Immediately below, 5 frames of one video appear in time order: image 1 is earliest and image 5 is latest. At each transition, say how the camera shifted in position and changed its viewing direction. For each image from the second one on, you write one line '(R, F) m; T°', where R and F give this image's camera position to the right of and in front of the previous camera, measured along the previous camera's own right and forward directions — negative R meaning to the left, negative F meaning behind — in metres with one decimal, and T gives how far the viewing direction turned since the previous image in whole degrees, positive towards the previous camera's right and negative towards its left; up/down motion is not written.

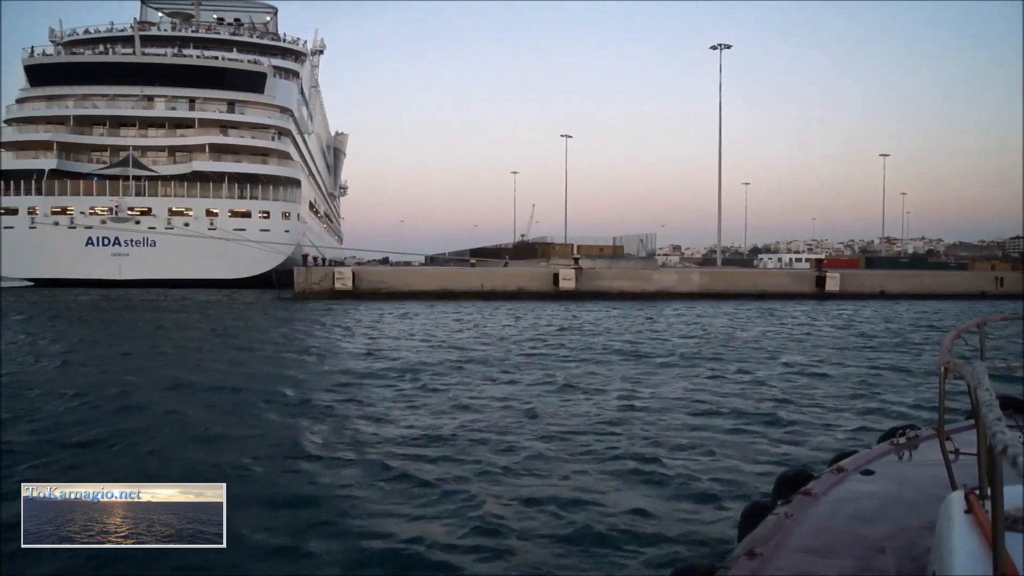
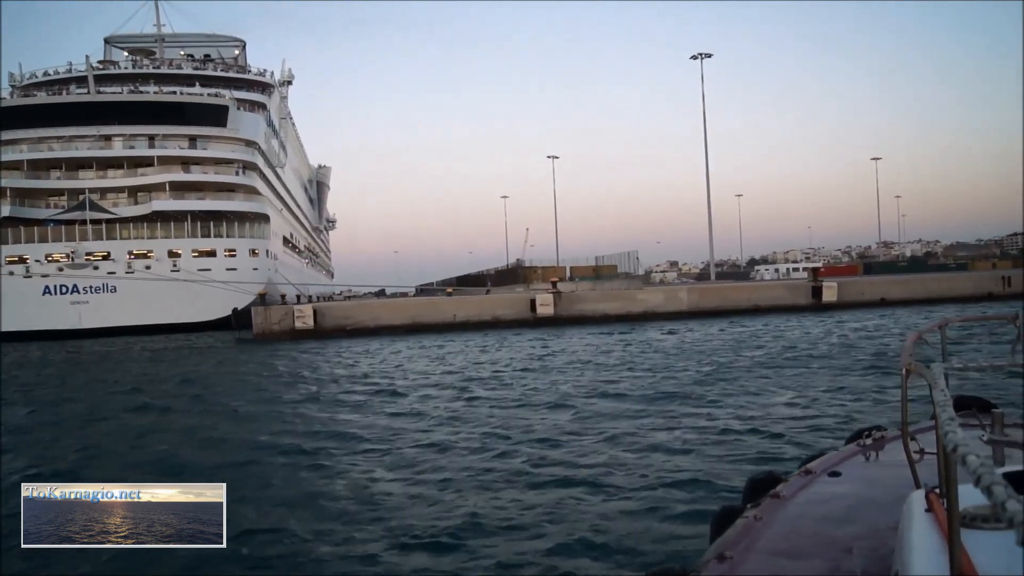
(+0.3, -0.9) m; +2°
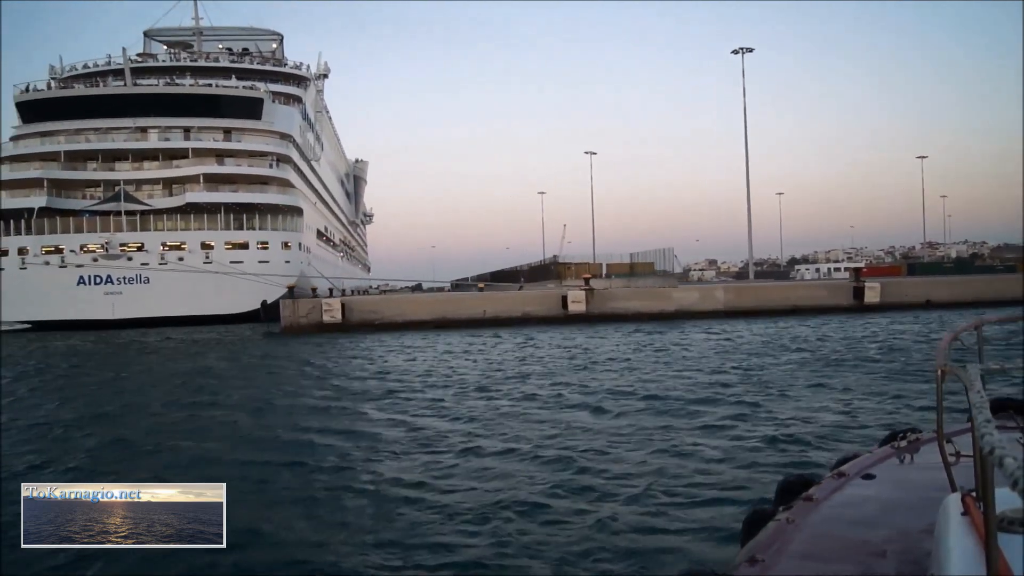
(+0.1, +0.3) m; -2°
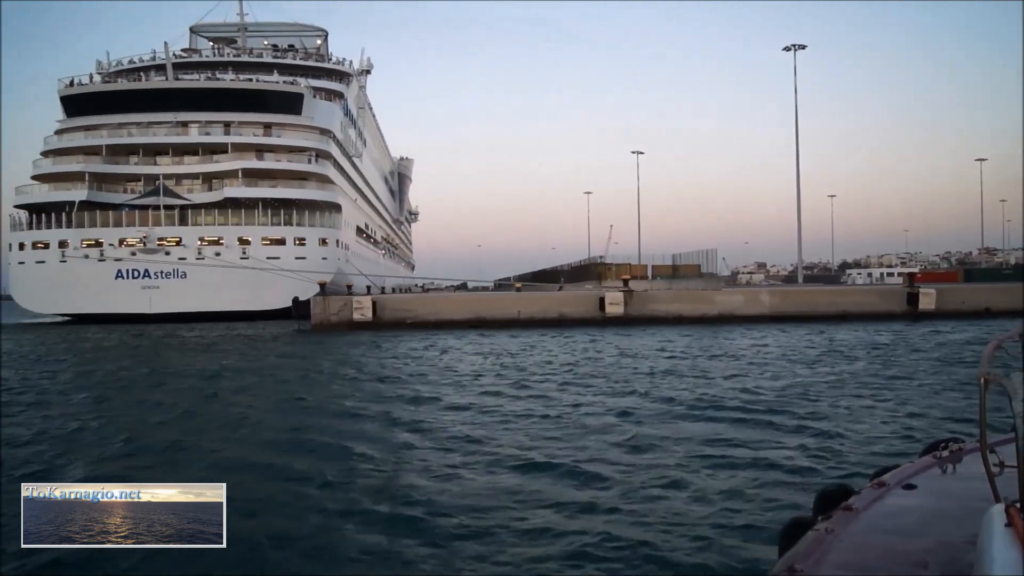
(+0.1, +0.3) m; -3°
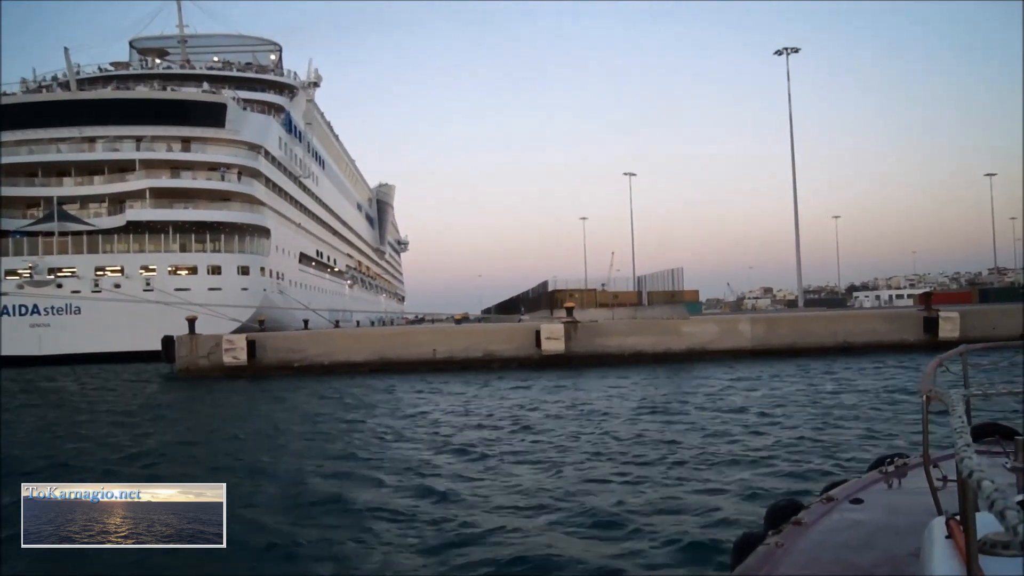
(+0.1, -0.7) m; +3°
